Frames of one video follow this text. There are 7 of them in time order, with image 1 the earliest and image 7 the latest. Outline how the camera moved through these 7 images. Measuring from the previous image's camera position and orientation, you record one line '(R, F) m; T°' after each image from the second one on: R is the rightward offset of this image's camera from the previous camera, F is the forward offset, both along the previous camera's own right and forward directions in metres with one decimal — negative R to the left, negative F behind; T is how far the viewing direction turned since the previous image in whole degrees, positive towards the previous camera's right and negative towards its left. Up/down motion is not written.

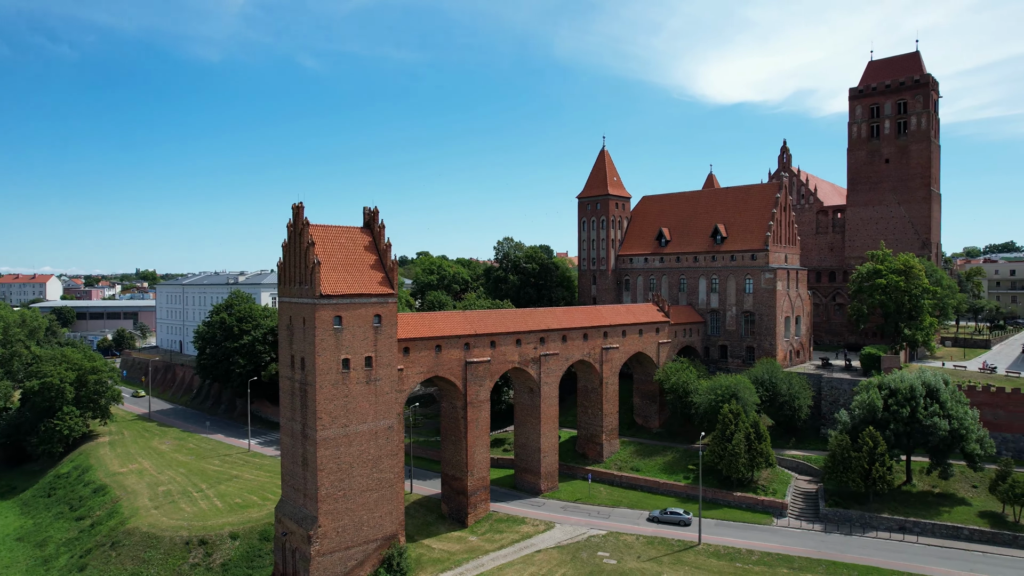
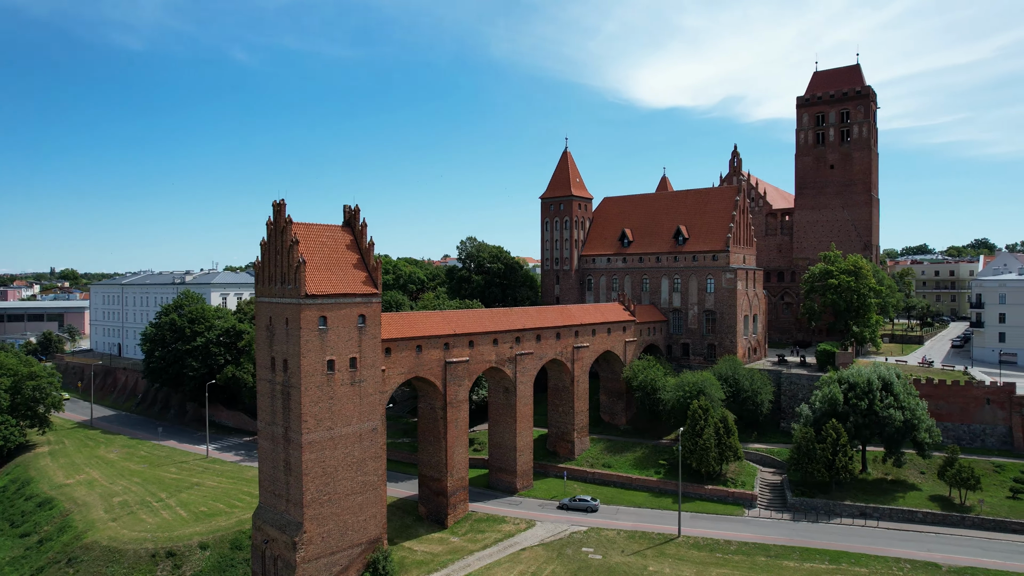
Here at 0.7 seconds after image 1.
(-2.0, 0.0) m; +5°
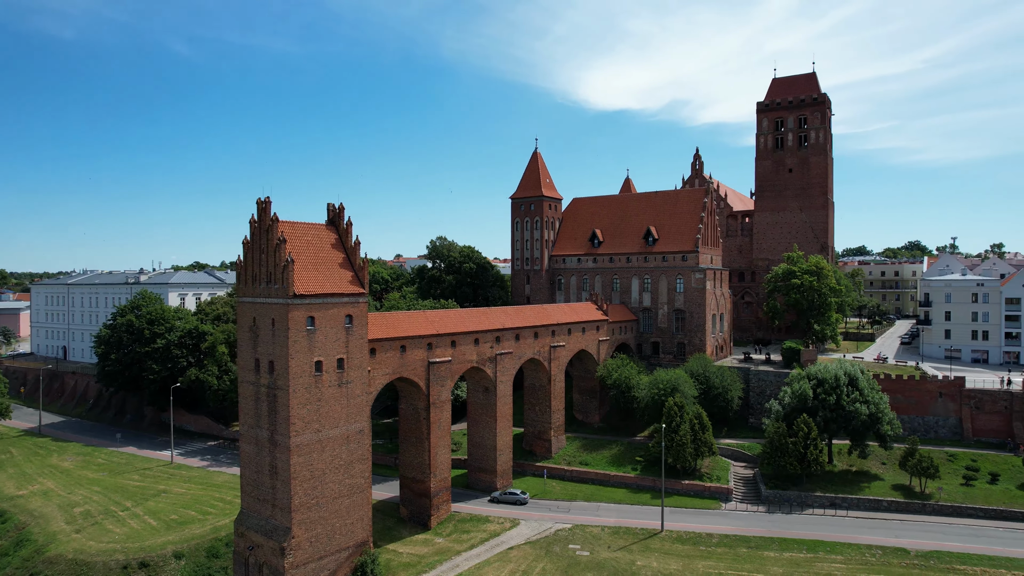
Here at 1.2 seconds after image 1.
(-1.6, 0.0) m; +4°
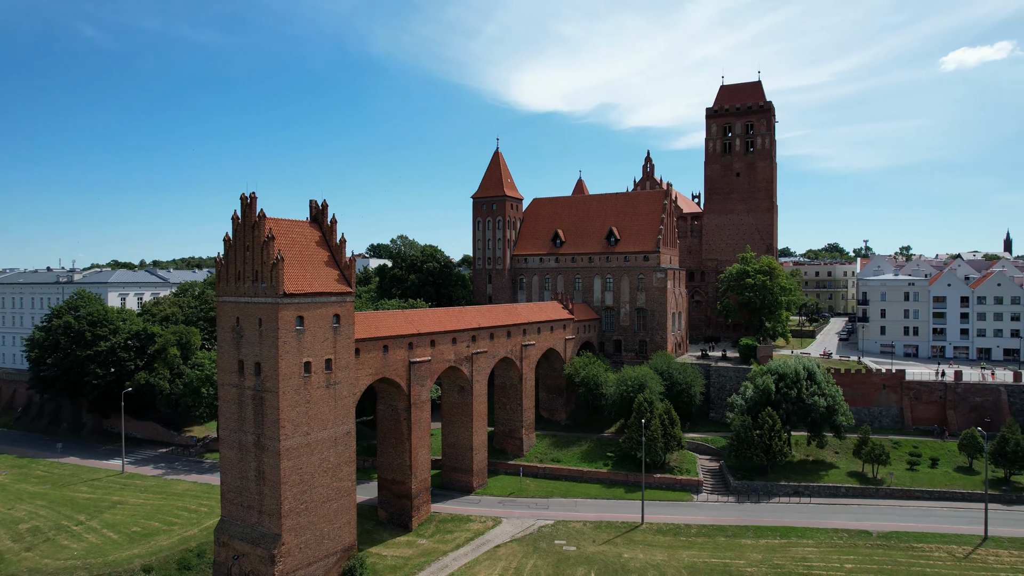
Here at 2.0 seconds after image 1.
(-2.5, 0.0) m; +6°
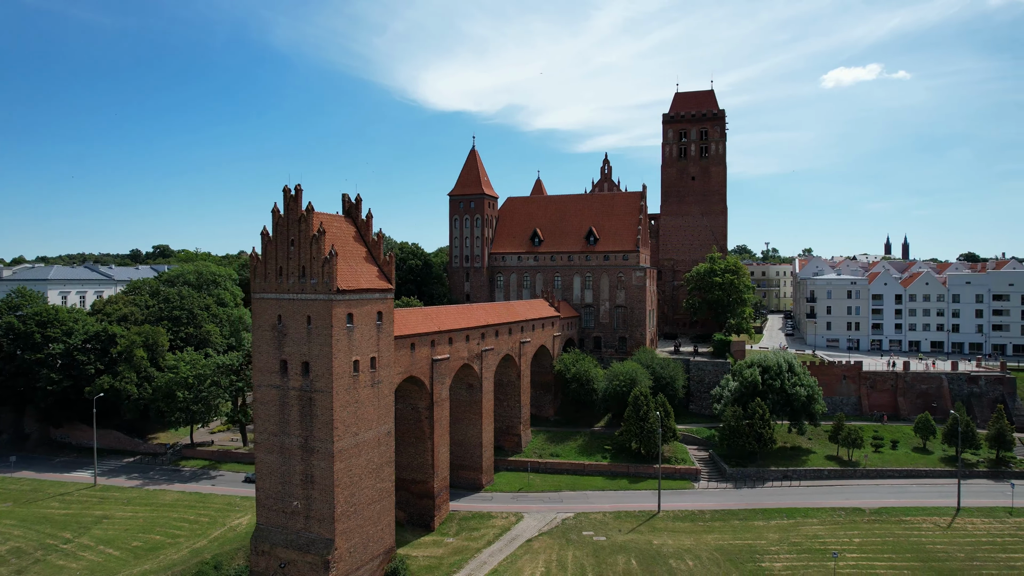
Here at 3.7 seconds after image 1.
(-5.7, +0.1) m; +8°
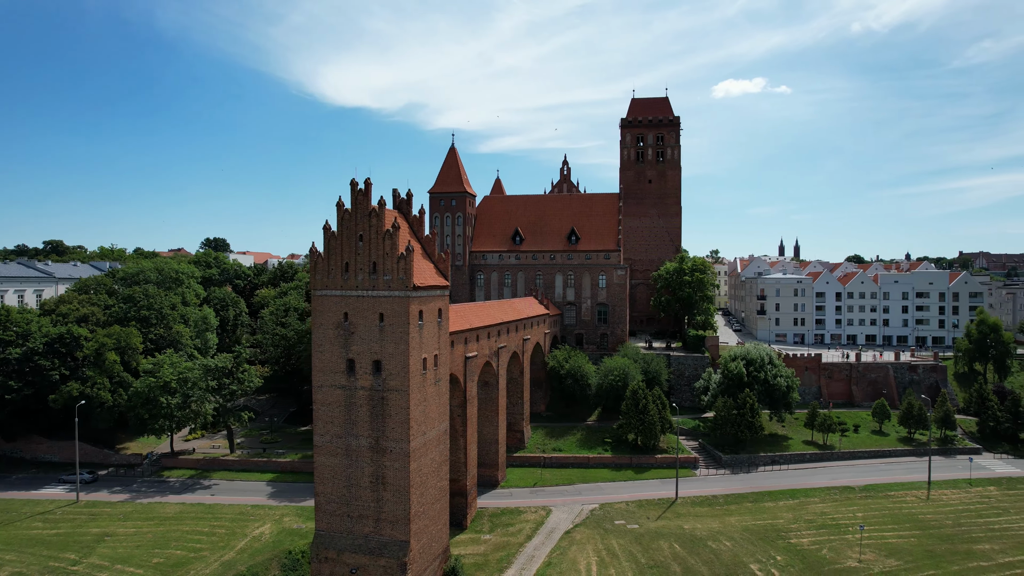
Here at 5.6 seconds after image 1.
(-6.5, 0.0) m; +8°
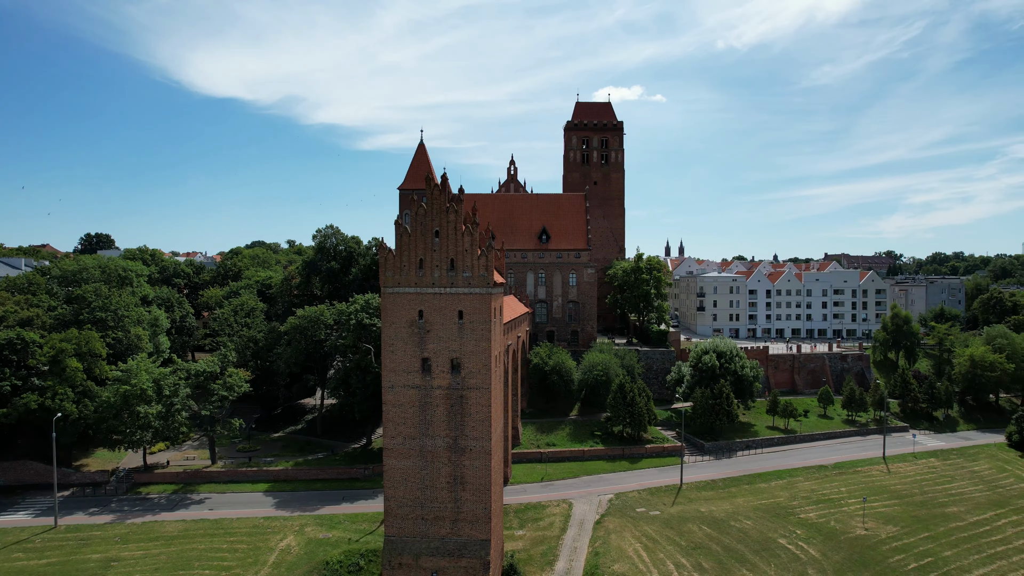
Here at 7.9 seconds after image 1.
(-7.2, +0.2) m; +10°
